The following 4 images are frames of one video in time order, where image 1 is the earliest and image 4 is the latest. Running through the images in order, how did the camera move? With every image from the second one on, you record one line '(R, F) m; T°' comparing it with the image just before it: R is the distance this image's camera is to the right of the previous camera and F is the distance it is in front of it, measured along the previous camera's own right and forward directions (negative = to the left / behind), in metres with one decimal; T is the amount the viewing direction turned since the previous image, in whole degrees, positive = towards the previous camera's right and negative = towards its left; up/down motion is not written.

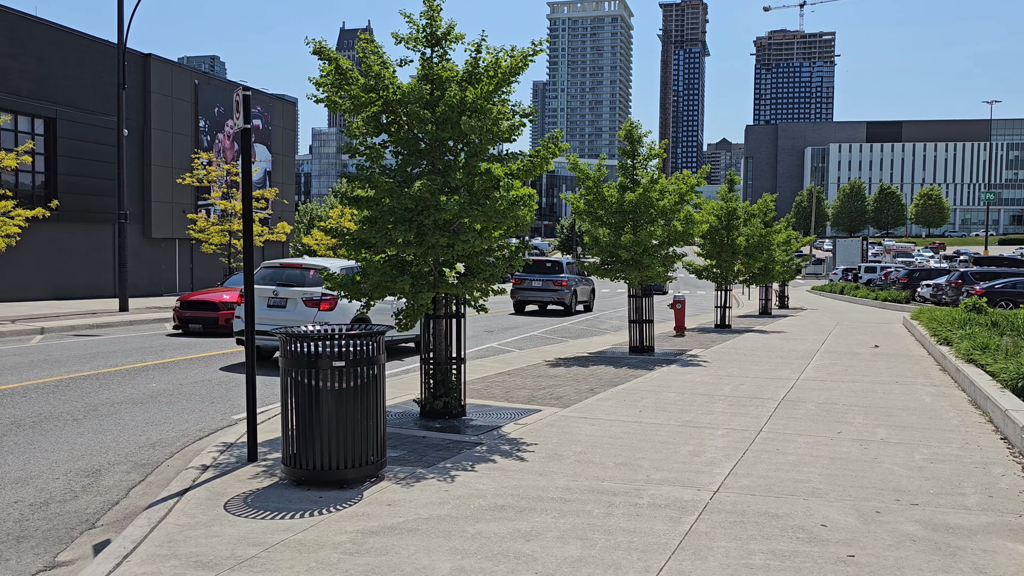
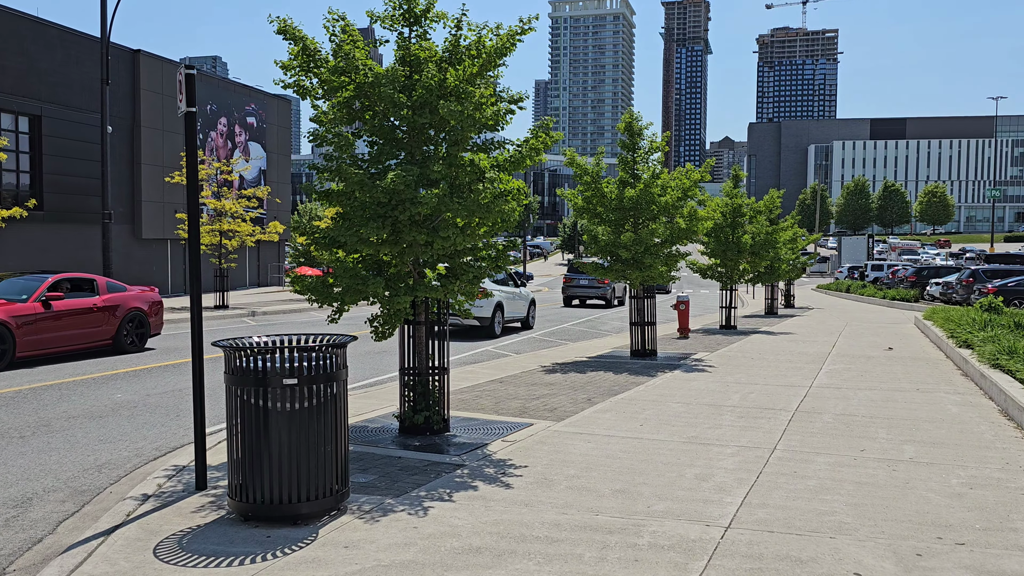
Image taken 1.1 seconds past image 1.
(+0.1, +0.8) m; 0°
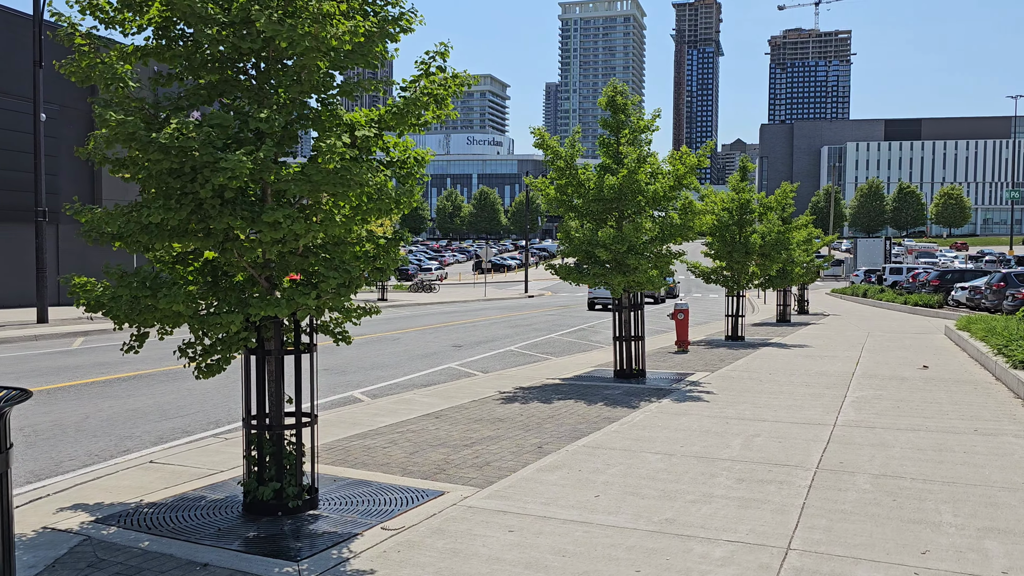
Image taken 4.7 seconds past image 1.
(+0.7, +2.6) m; -1°
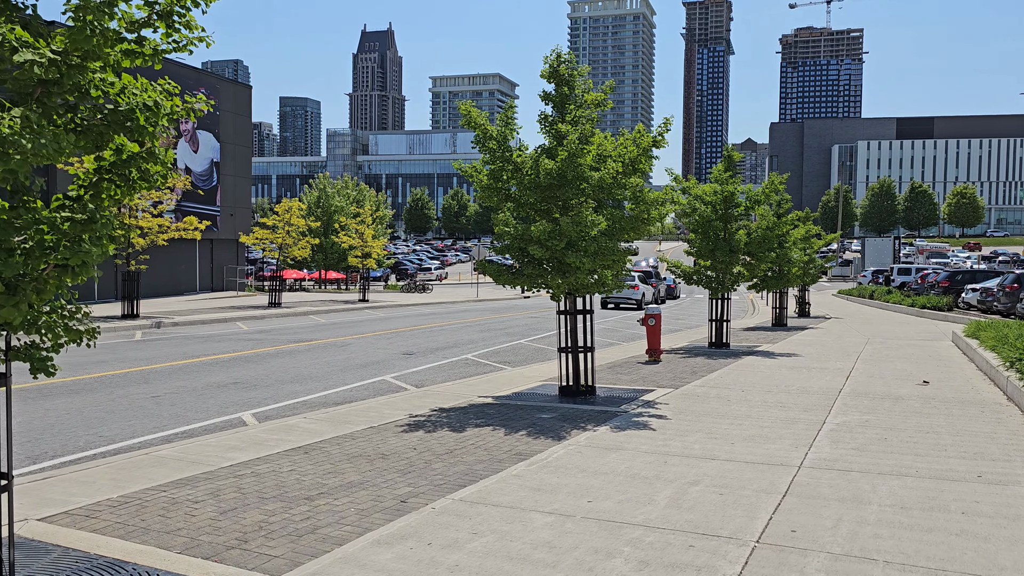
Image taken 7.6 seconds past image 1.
(+1.0, +1.9) m; -1°
